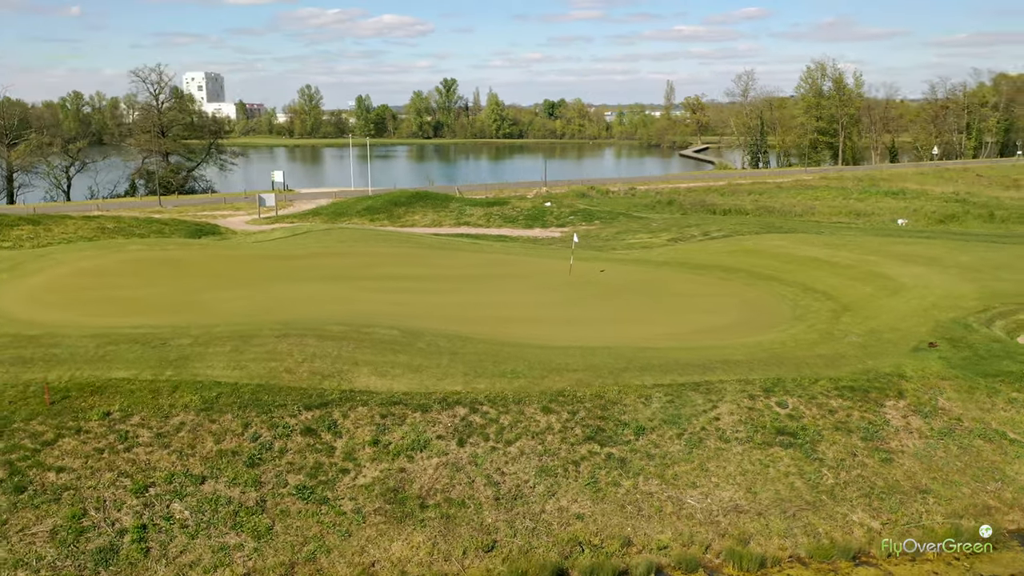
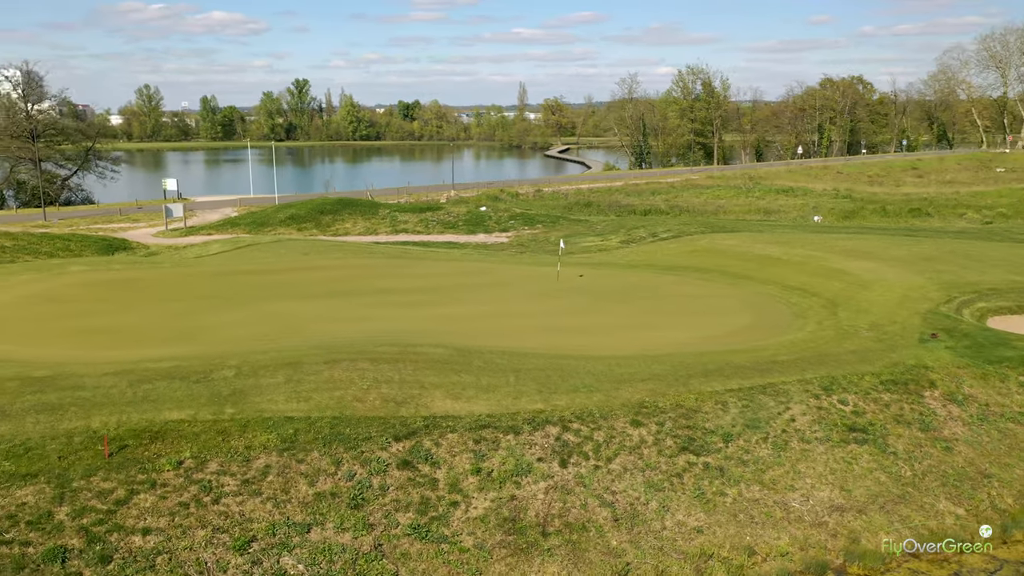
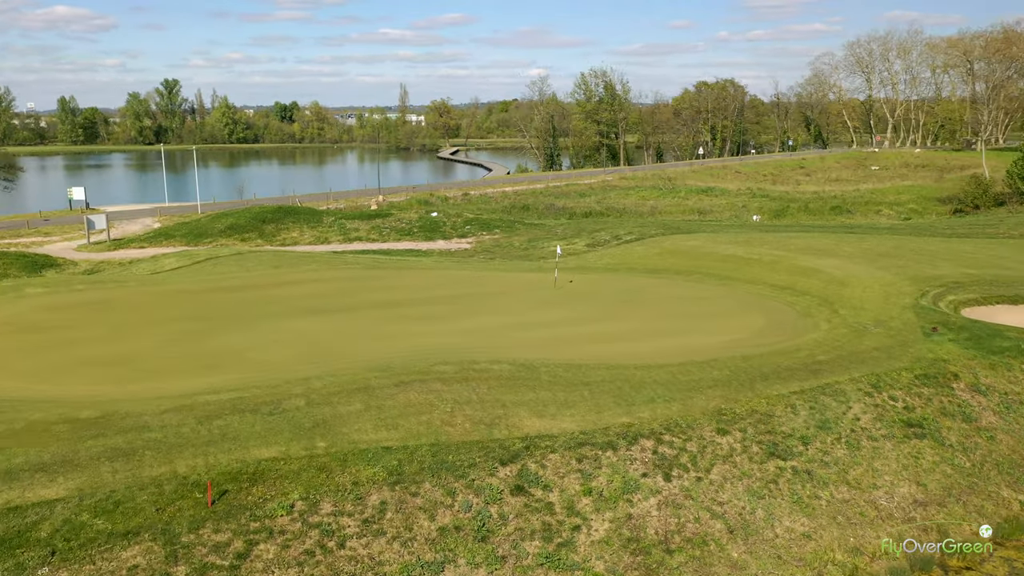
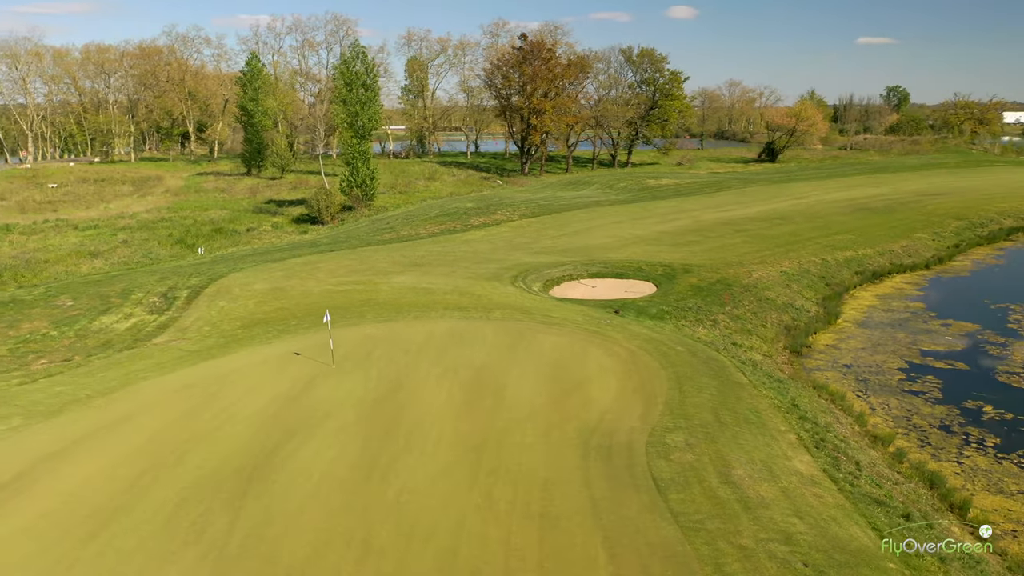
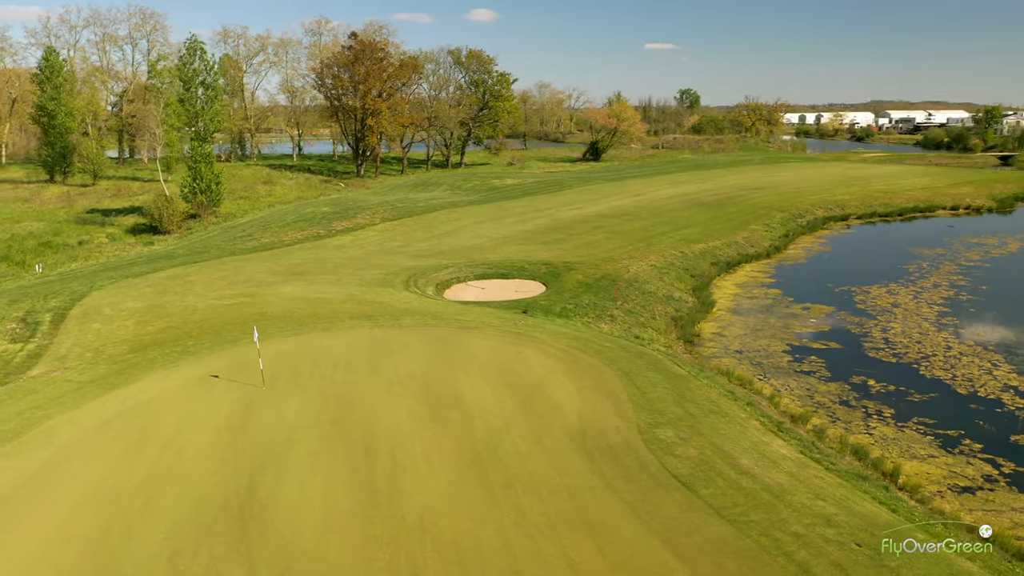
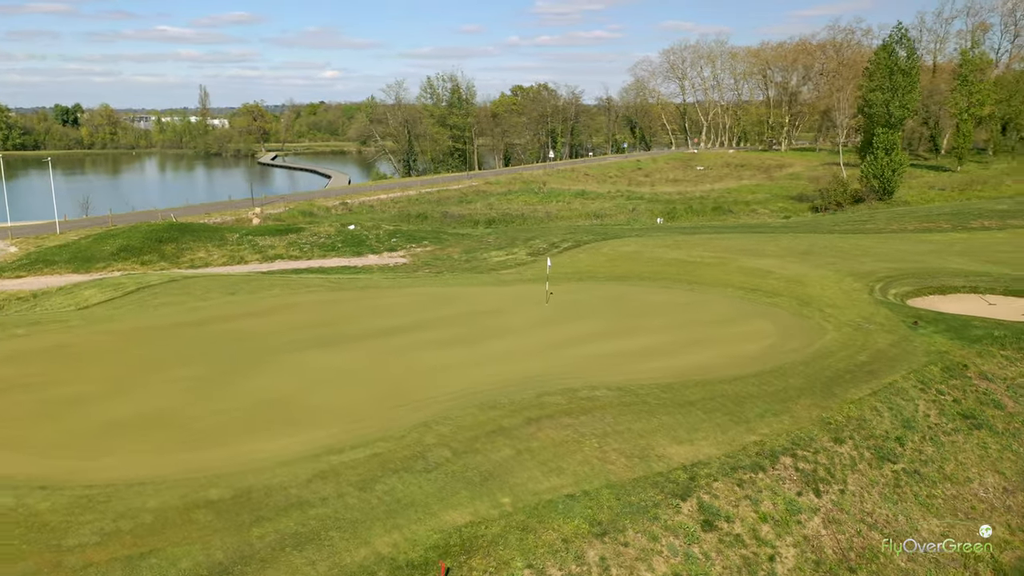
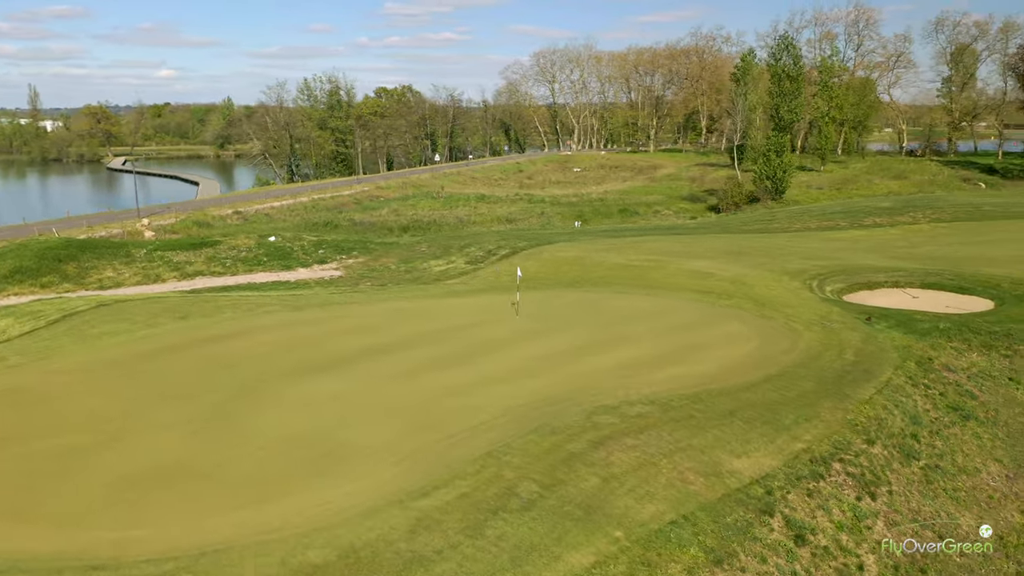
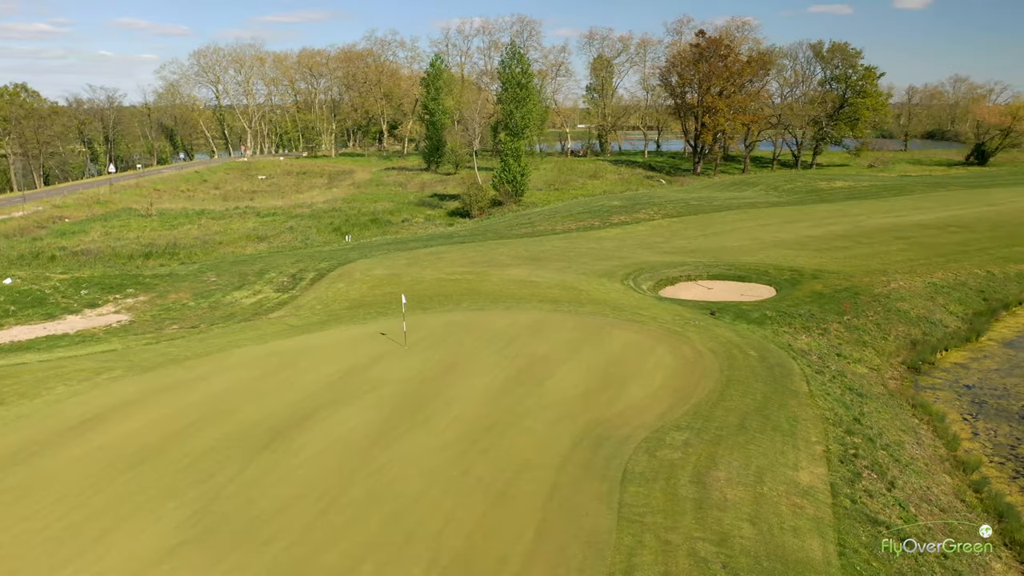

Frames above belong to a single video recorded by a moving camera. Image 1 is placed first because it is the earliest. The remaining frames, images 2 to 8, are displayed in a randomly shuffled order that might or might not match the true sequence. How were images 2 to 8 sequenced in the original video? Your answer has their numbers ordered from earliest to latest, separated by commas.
2, 3, 6, 7, 8, 4, 5
